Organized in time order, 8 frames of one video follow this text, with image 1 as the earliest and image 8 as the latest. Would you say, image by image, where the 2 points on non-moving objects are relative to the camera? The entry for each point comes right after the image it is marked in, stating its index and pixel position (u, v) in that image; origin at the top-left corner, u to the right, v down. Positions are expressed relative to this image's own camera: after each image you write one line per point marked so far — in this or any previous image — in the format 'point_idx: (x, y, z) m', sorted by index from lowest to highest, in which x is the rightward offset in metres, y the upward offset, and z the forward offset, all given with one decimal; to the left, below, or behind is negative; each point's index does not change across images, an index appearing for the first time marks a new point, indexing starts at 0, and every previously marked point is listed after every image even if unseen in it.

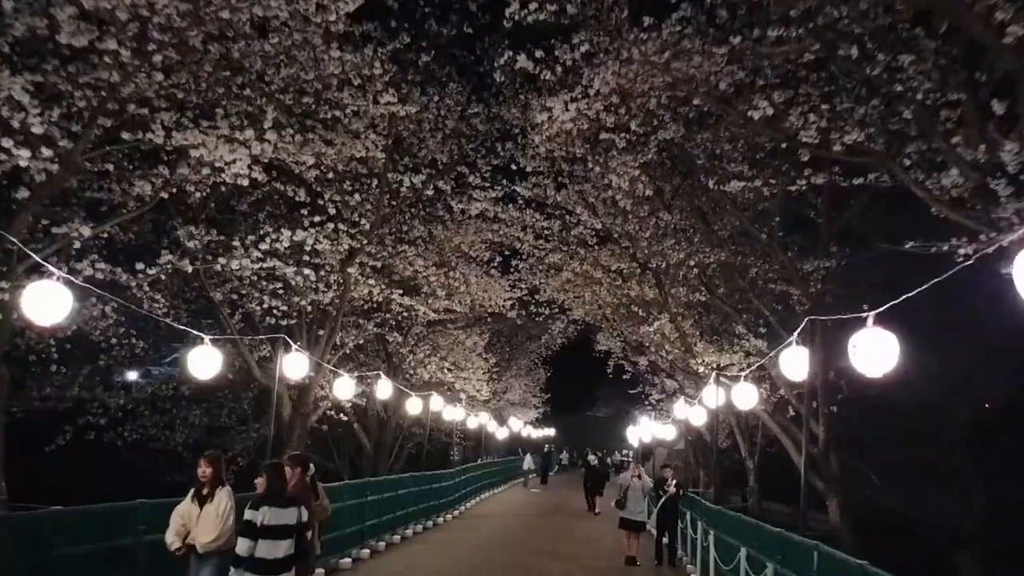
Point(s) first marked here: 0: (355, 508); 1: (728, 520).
0: (-4.2, -5.9, +19.5) m
1: (+4.8, -5.2, +16.2) m
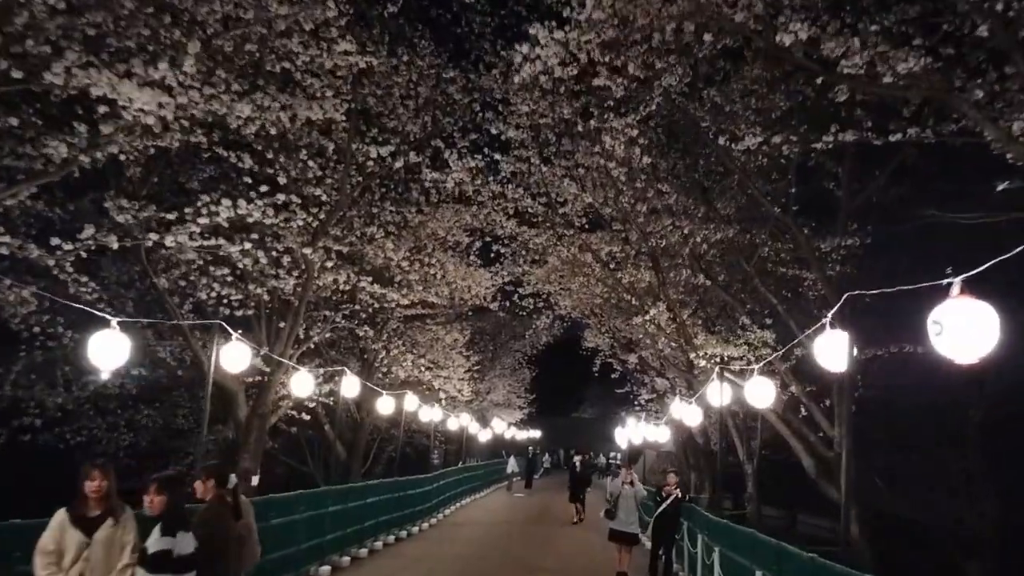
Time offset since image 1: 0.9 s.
0: (-4.7, -5.5, +17.3) m
1: (+4.4, -4.8, +14.2) m
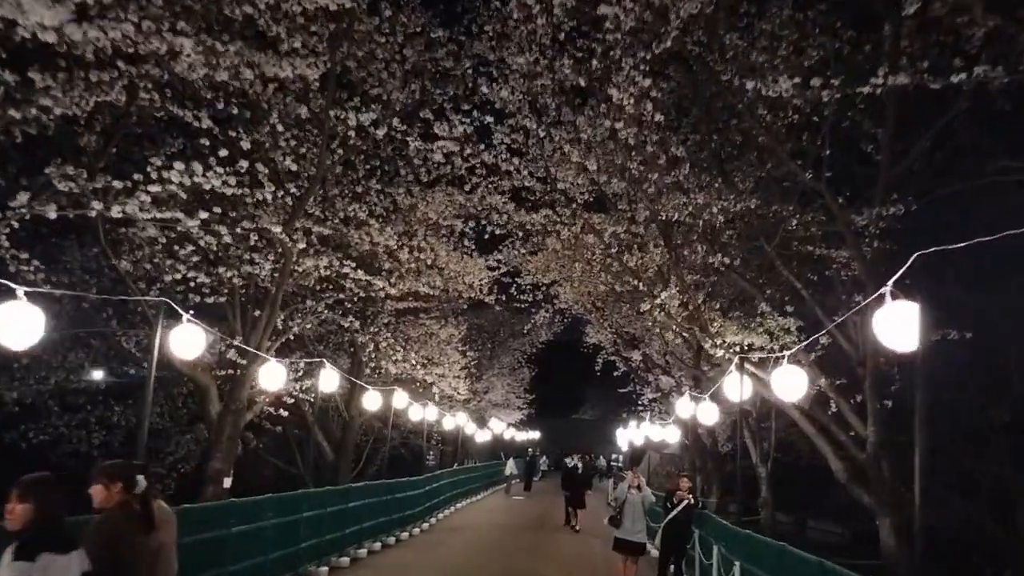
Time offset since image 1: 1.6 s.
0: (-4.9, -5.1, +15.5) m
1: (+4.2, -4.4, +12.4) m
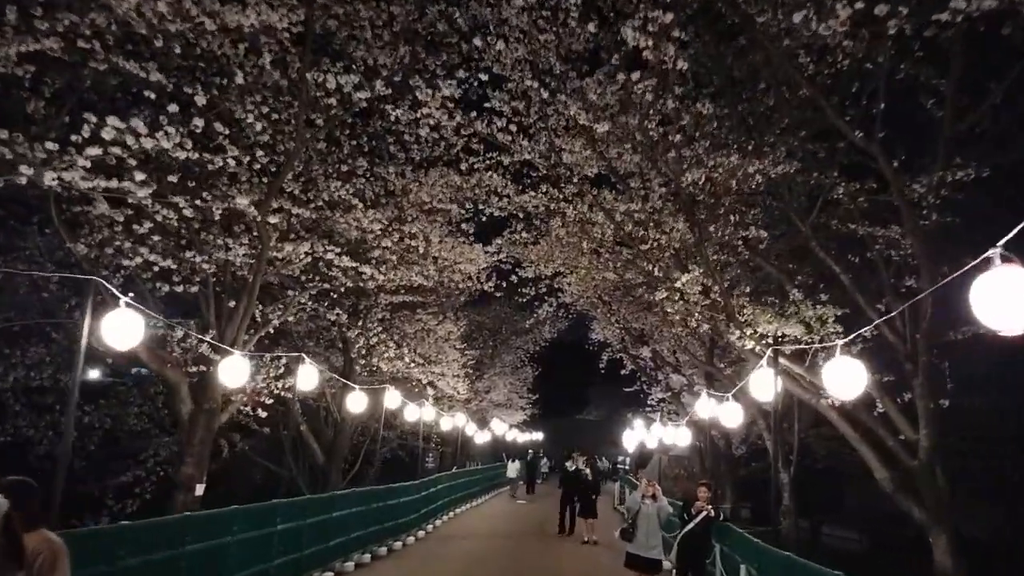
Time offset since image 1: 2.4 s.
0: (-4.9, -4.8, +13.7) m
1: (+4.2, -4.1, +10.6) m
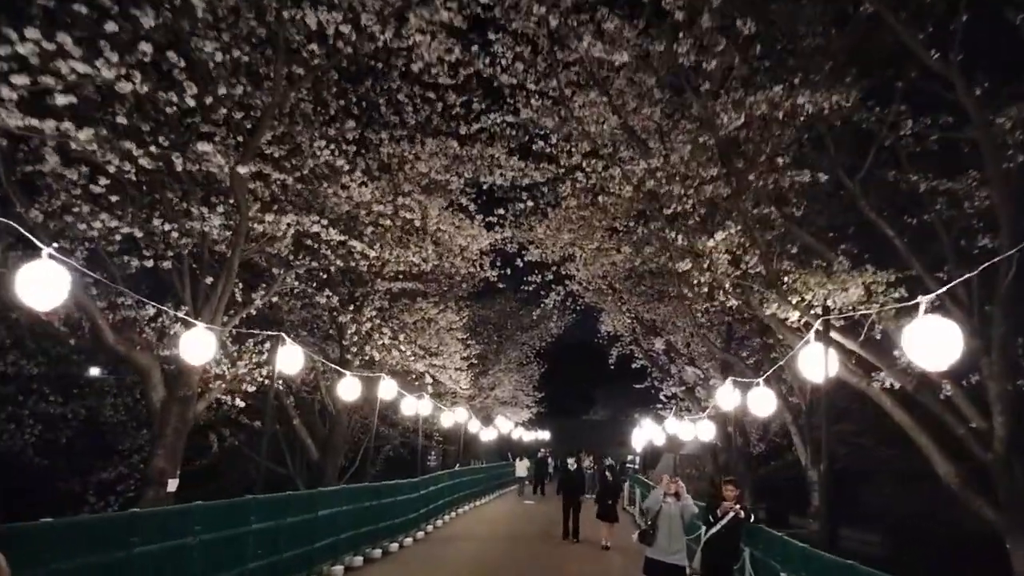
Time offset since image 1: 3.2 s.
0: (-4.8, -4.2, +12.0) m
1: (+4.2, -3.6, +8.8) m
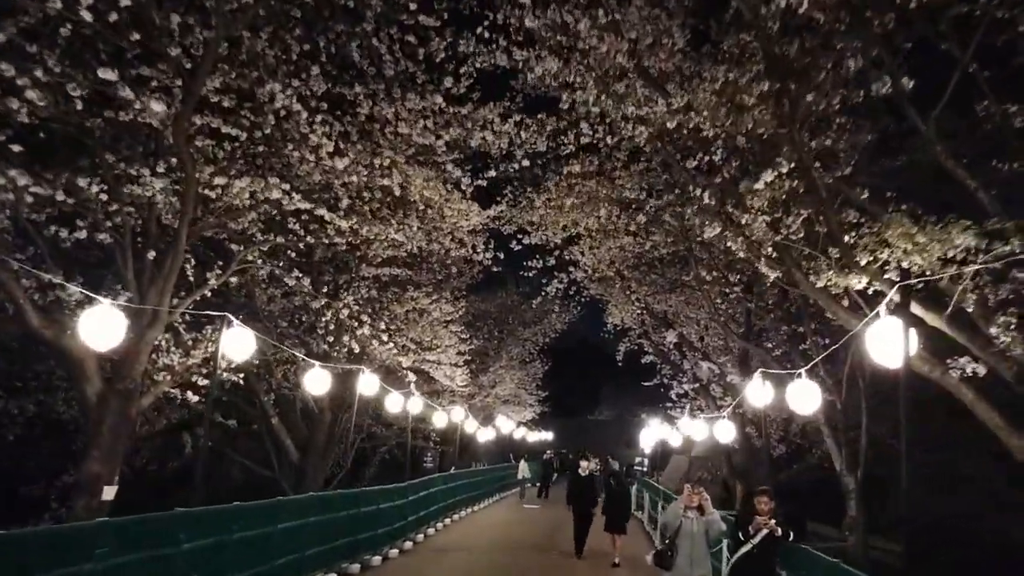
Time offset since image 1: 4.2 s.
0: (-5.0, -3.7, +9.7) m
1: (+4.0, -3.1, +6.4) m
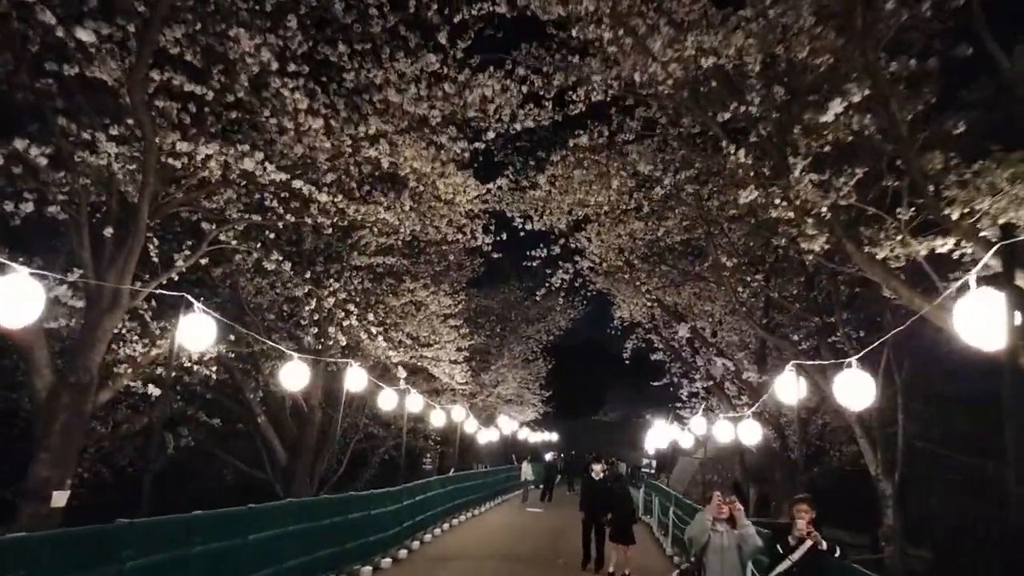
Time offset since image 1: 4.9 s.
0: (-5.0, -3.4, +8.1) m
1: (+4.0, -2.8, +4.8) m
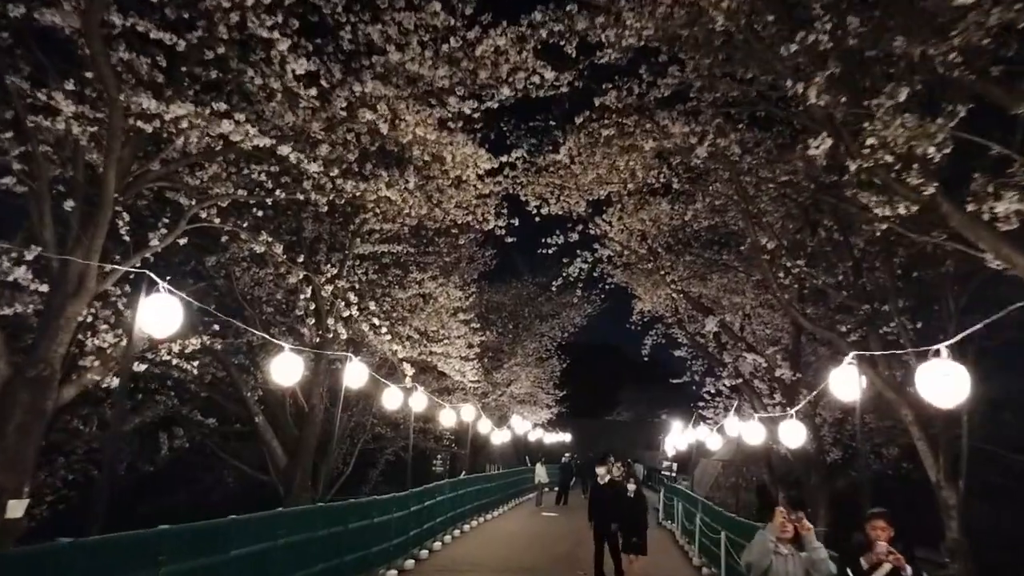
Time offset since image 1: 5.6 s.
0: (-4.8, -3.1, +6.5) m
1: (+4.2, -2.4, +3.1) m
